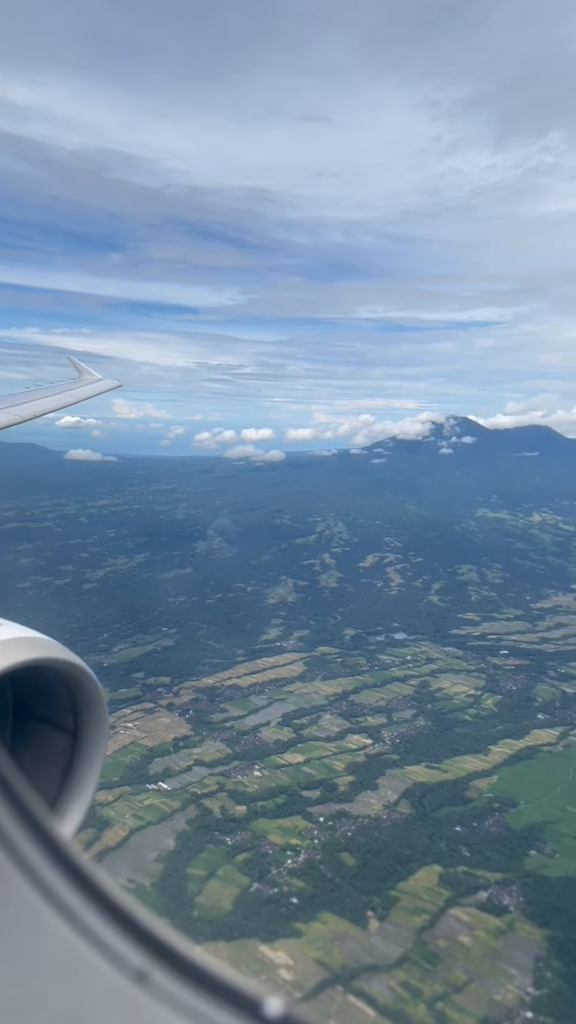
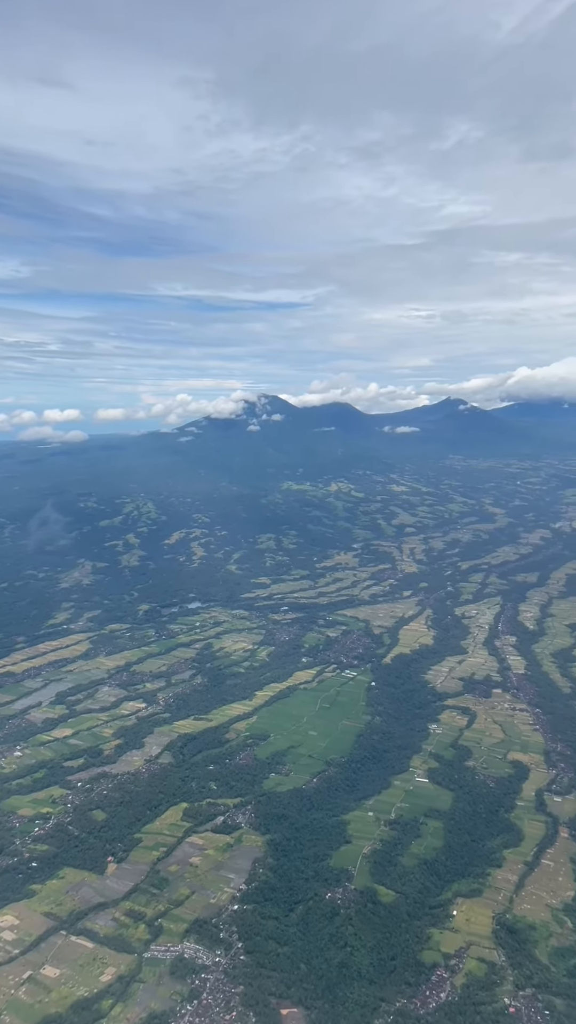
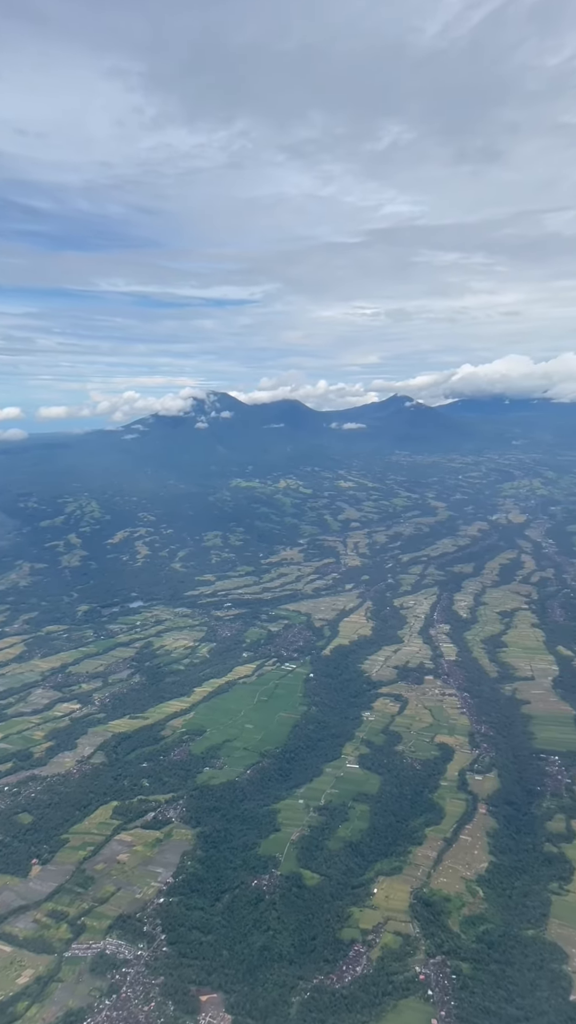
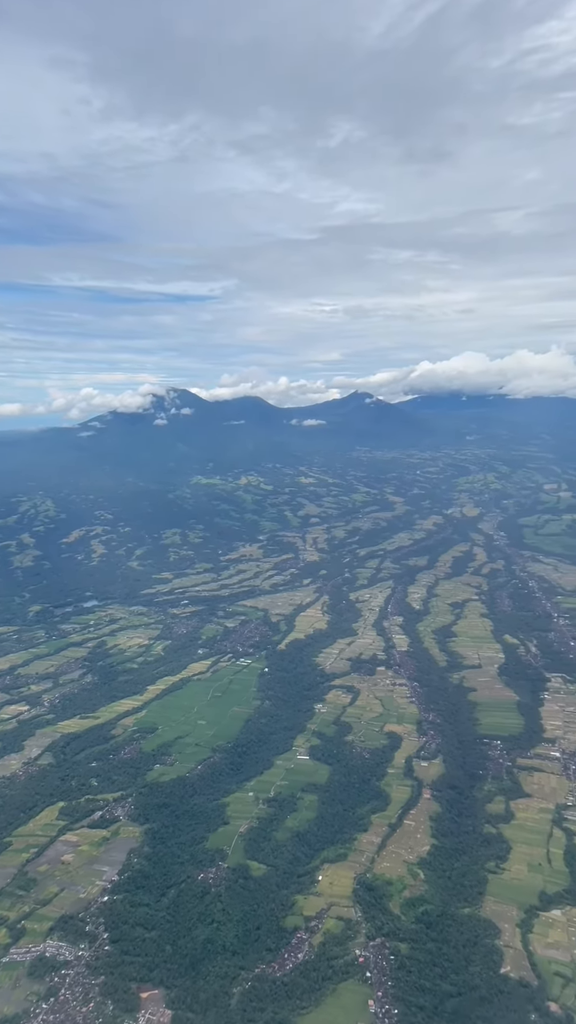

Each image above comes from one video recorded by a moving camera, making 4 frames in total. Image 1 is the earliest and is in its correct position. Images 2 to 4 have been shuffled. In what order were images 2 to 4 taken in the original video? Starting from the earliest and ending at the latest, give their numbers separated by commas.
2, 3, 4
